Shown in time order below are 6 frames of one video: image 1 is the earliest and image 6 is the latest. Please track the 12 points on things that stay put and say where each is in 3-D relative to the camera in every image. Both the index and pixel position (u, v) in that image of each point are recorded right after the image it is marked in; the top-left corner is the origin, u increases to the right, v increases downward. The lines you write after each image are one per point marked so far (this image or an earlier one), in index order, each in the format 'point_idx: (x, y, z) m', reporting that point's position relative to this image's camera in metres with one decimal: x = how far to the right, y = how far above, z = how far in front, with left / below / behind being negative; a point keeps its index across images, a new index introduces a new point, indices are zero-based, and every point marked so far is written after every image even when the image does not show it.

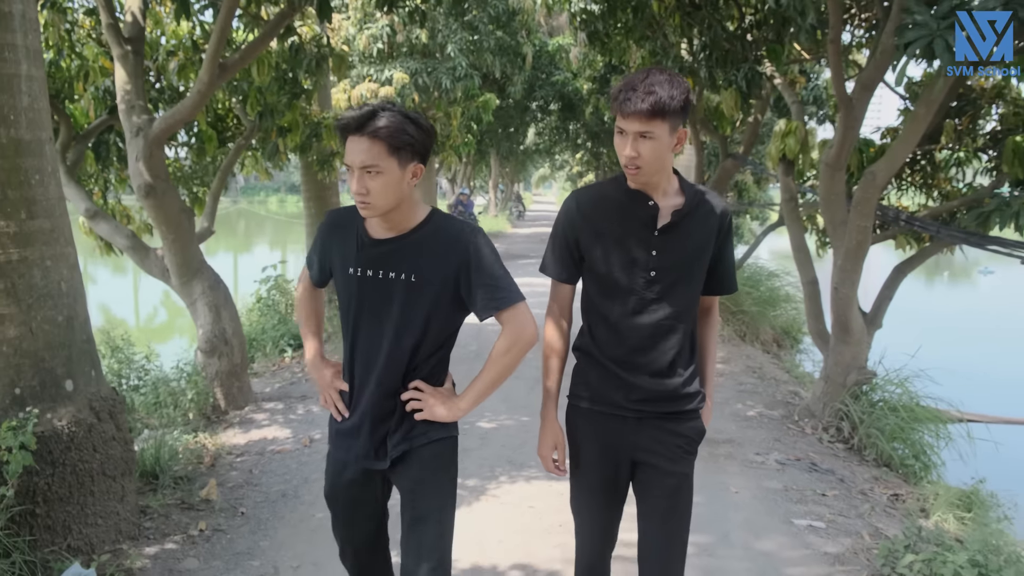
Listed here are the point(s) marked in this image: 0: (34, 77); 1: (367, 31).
0: (-2.0, +0.9, +3.3) m
1: (-2.3, +4.1, +12.3) m
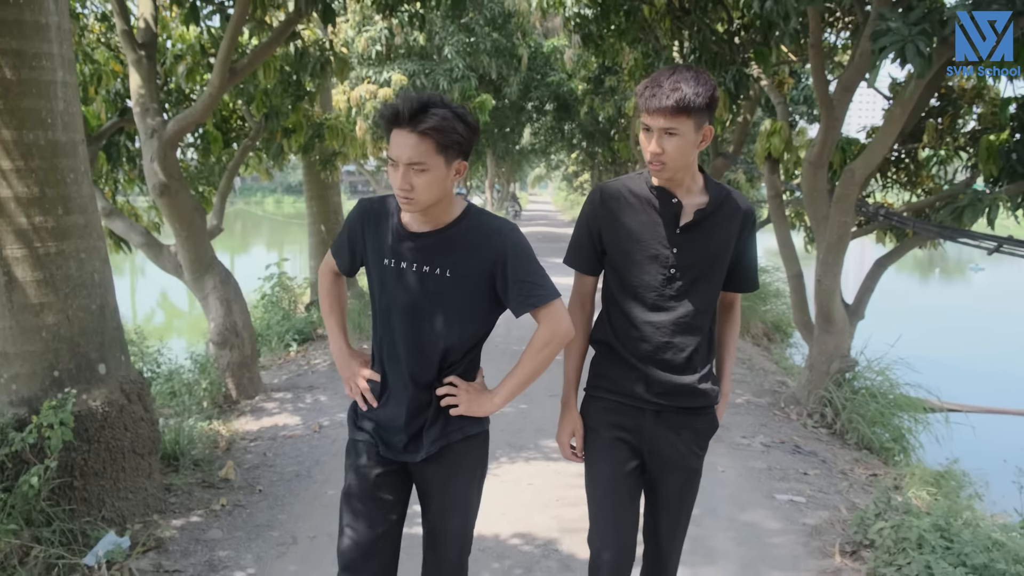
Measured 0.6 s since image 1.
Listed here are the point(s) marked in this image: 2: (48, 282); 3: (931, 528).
0: (-2.0, +0.9, +3.5) m
1: (-2.4, +4.1, +12.5) m
2: (-2.0, 0.0, +3.4) m
3: (+1.8, -1.0, +3.4) m
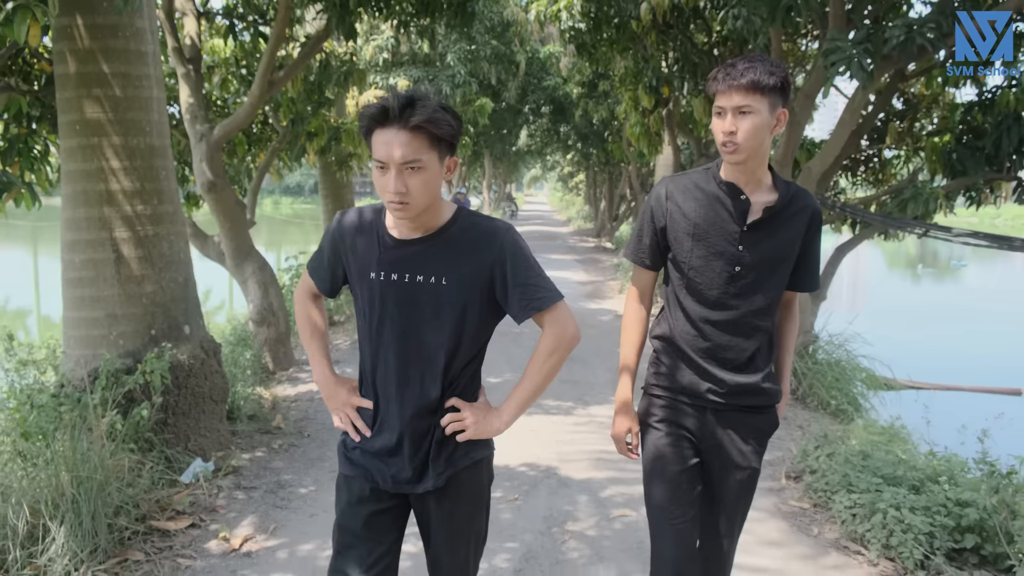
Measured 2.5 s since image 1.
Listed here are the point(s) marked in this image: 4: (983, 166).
0: (-2.0, +1.1, +4.4) m
1: (-2.4, +4.2, +13.4) m
2: (-2.0, +0.2, +4.2) m
3: (+1.9, -0.9, +4.3) m
4: (+4.1, +1.0, +6.7) m
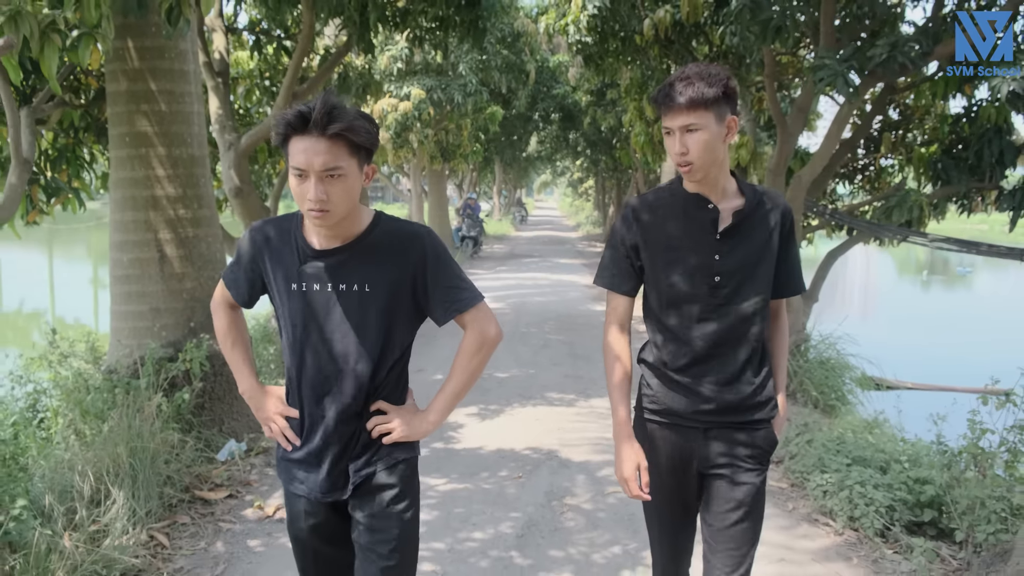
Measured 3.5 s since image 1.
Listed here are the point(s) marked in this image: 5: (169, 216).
0: (-1.9, +1.1, +4.8) m
1: (-2.2, +4.2, +13.8) m
2: (-2.0, +0.2, +4.7) m
3: (+1.9, -0.9, +4.7) m
4: (+4.1, +1.0, +7.1) m
5: (-2.0, +0.4, +4.6) m
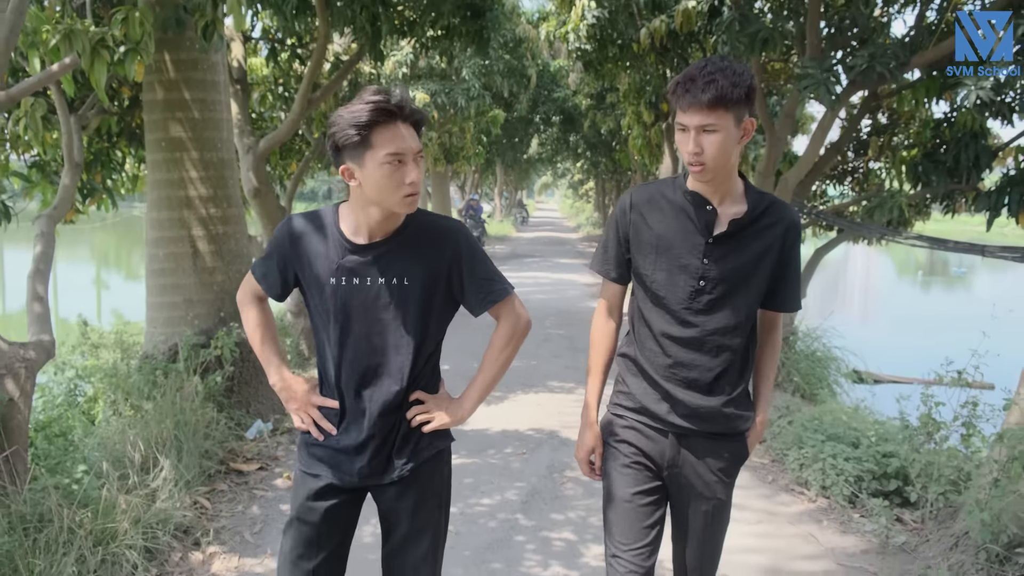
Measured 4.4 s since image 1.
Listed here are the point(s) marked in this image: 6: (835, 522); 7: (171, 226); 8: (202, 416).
0: (-1.9, +1.1, +5.2) m
1: (-2.2, +4.2, +14.3) m
2: (-1.9, +0.2, +5.1) m
3: (+1.9, -0.9, +5.1) m
4: (+4.2, +1.1, +7.5) m
5: (-2.0, +0.5, +5.0) m
6: (+1.6, -1.2, +4.0) m
7: (-2.2, +0.4, +5.0) m
8: (-1.8, -0.7, +4.4) m
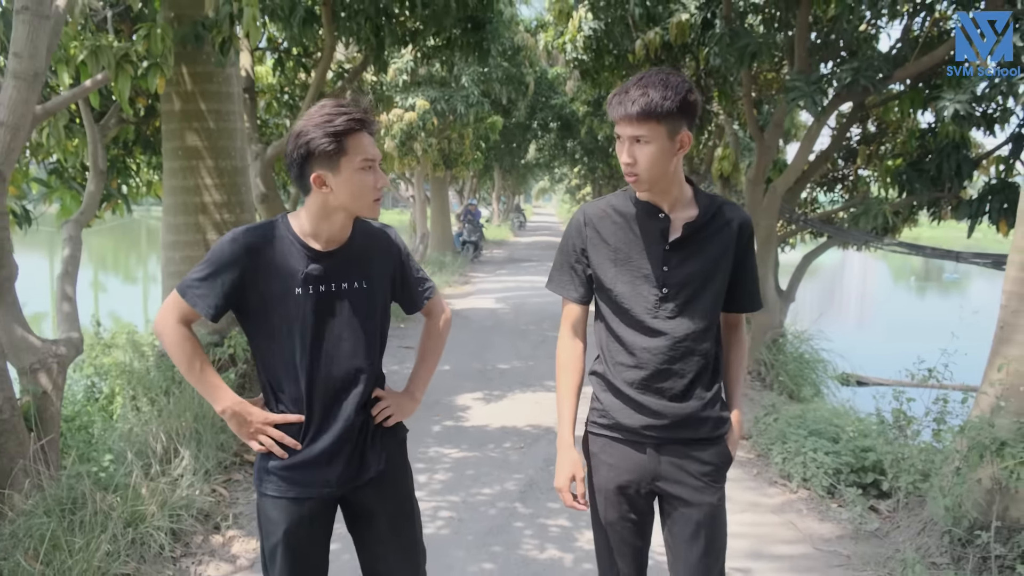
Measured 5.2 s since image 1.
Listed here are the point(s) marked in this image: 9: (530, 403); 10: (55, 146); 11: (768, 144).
0: (-1.9, +1.1, +5.5) m
1: (-2.2, +4.2, +14.5) m
2: (-1.9, +0.2, +5.3) m
3: (+1.9, -0.9, +5.3) m
4: (+4.1, +1.0, +7.7) m
5: (-2.0, +0.5, +5.3) m
6: (+1.6, -1.2, +4.2) m
7: (-2.2, +0.4, +5.2) m
8: (-1.8, -0.7, +4.7) m
9: (+0.1, -0.9, +6.3) m
10: (-3.3, +1.0, +5.6) m
11: (+2.5, +1.4, +7.6) m
